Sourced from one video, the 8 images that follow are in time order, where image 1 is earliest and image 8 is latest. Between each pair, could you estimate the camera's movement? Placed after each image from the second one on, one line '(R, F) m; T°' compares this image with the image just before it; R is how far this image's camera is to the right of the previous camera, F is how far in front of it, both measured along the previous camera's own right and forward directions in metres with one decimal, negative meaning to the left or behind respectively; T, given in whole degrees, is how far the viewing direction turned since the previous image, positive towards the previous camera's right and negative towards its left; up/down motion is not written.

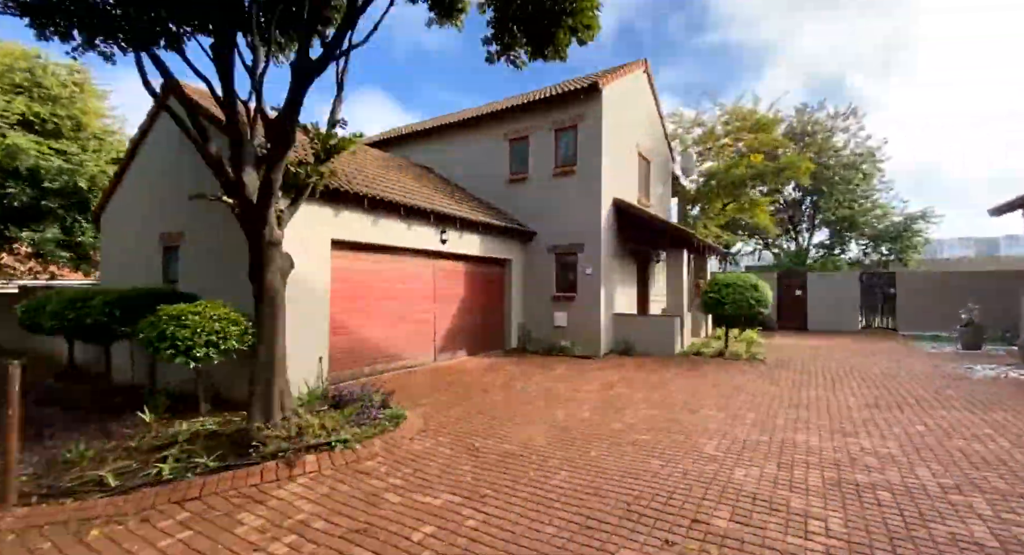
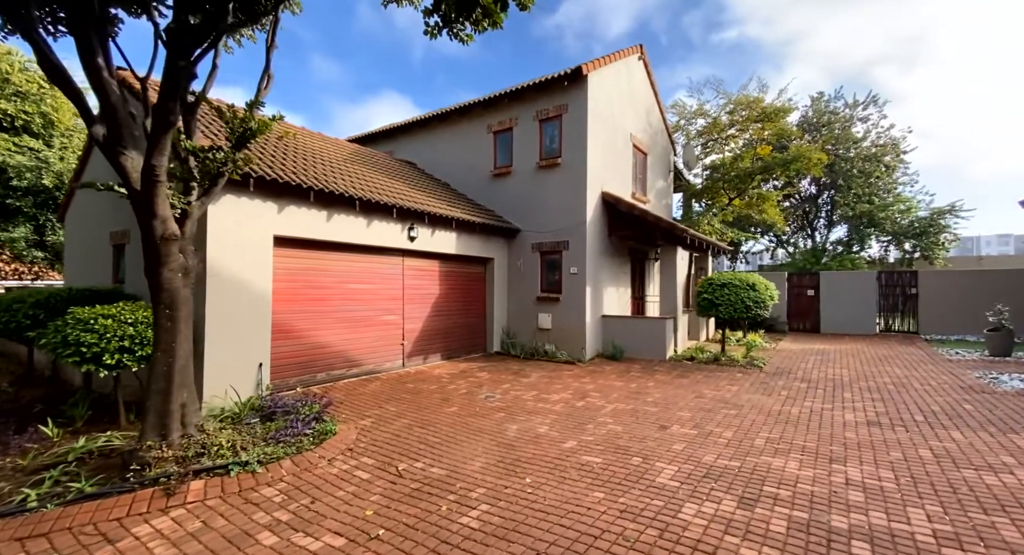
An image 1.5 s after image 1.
(+0.9, +0.7) m; -2°
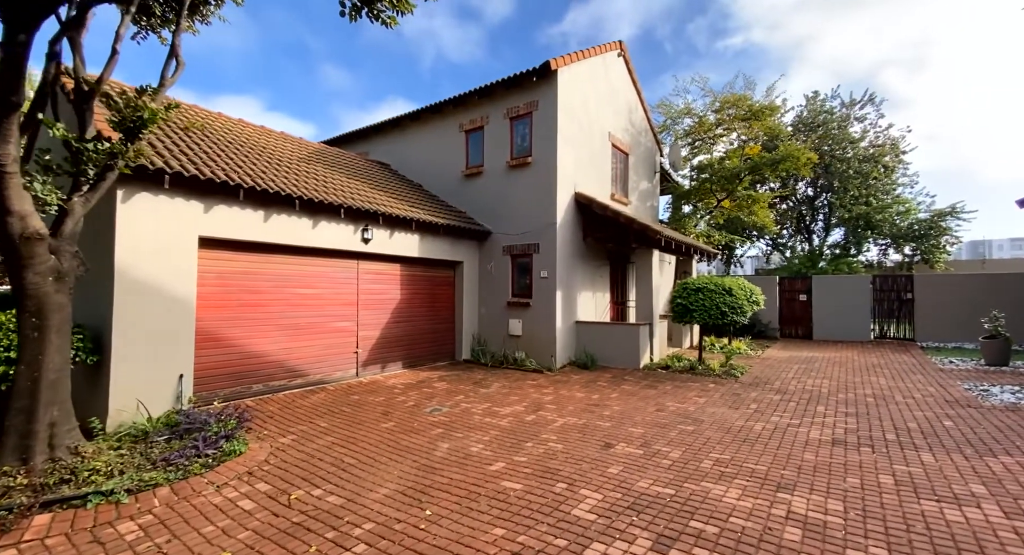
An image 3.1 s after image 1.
(+0.9, +0.5) m; -1°
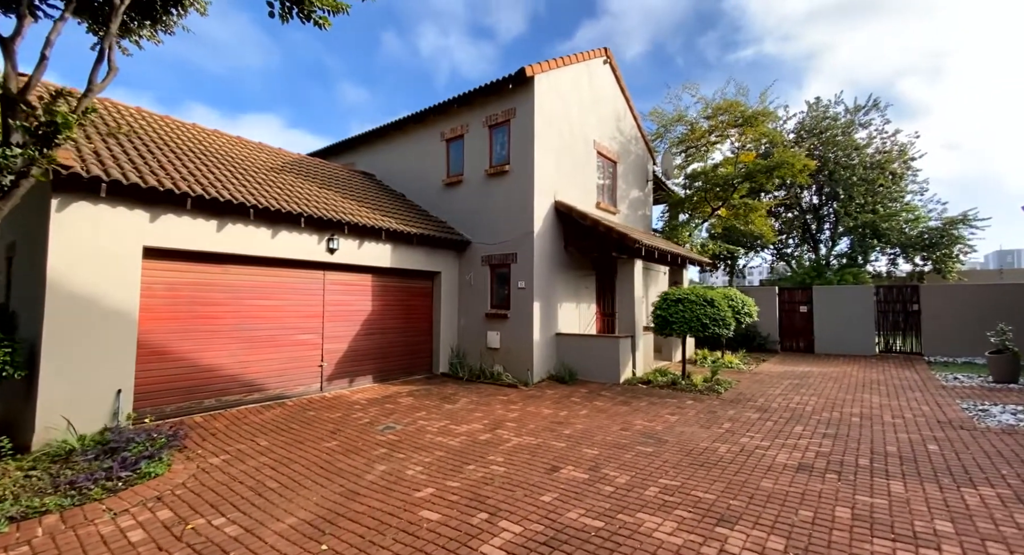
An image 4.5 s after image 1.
(+0.8, +0.3) m; -2°
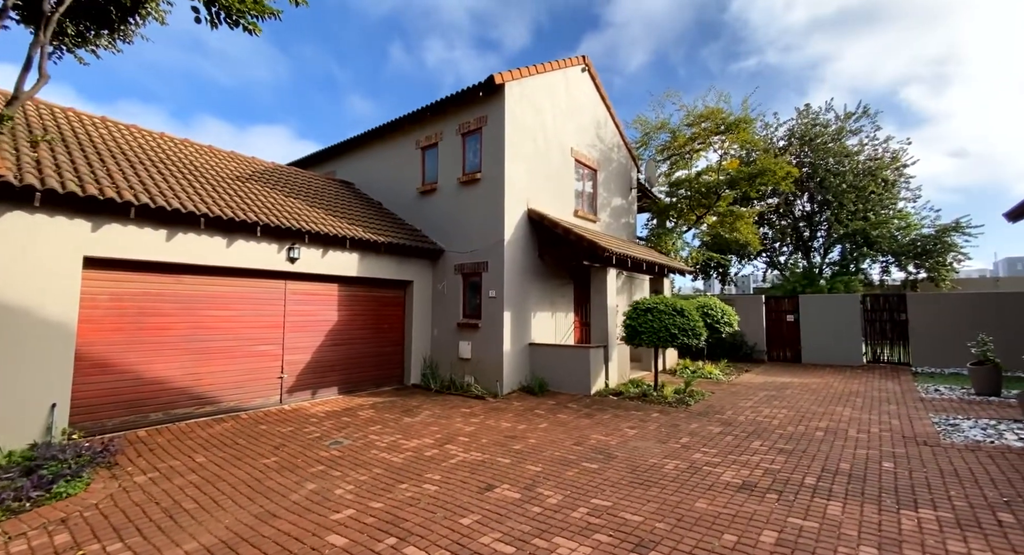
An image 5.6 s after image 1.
(+0.7, +0.2) m; 0°
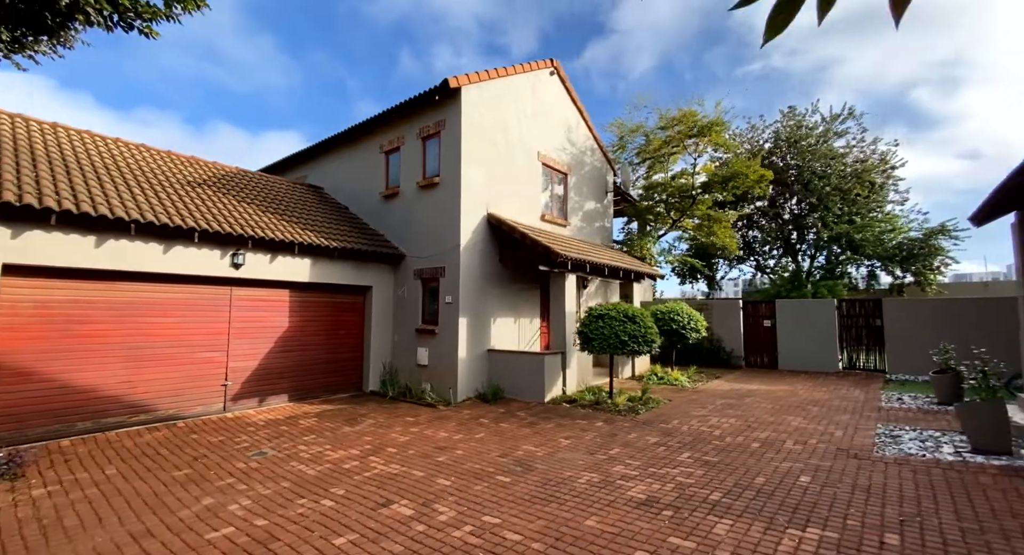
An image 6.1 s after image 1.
(+1.1, +0.1) m; -1°
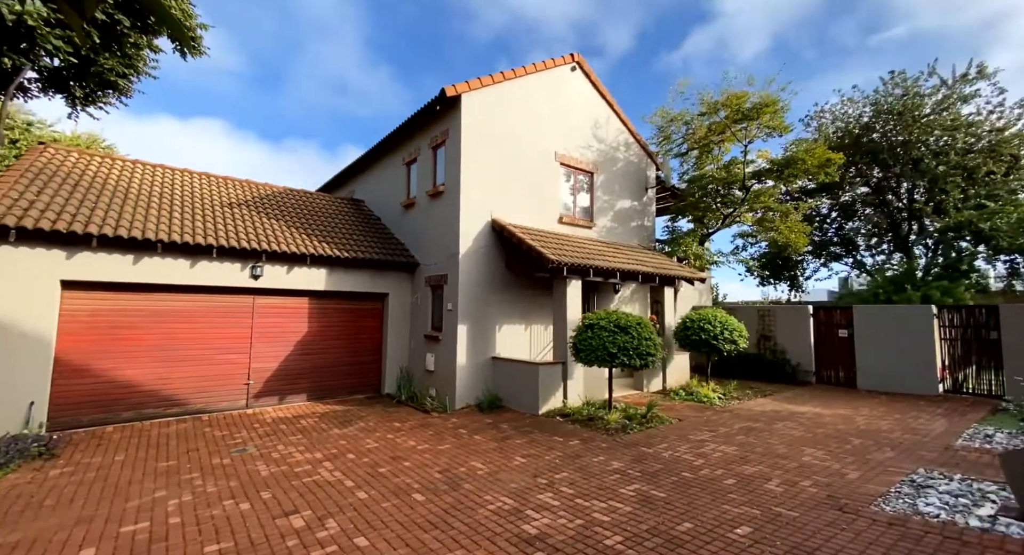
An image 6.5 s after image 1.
(+2.1, +0.5) m; -13°
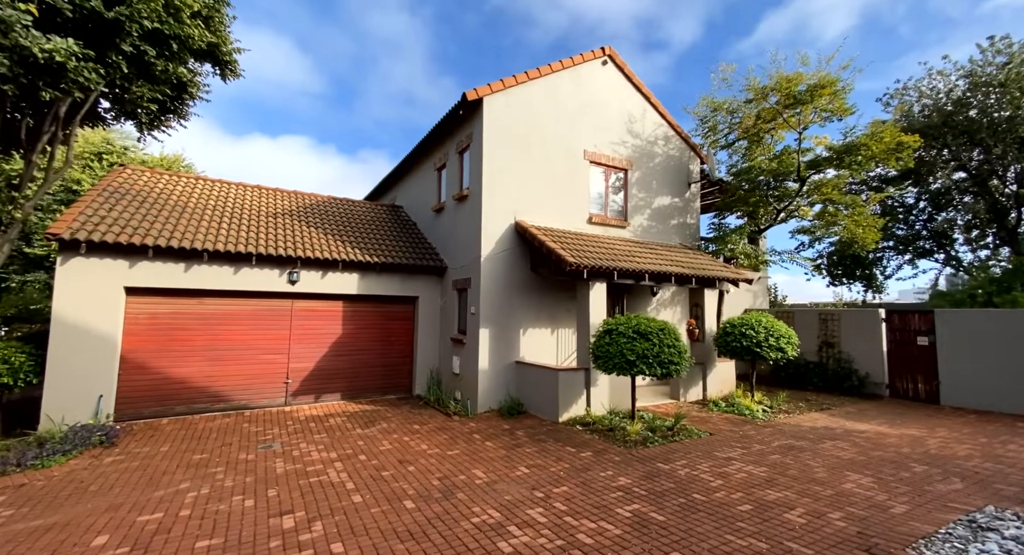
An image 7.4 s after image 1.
(+0.9, +0.2) m; -9°
